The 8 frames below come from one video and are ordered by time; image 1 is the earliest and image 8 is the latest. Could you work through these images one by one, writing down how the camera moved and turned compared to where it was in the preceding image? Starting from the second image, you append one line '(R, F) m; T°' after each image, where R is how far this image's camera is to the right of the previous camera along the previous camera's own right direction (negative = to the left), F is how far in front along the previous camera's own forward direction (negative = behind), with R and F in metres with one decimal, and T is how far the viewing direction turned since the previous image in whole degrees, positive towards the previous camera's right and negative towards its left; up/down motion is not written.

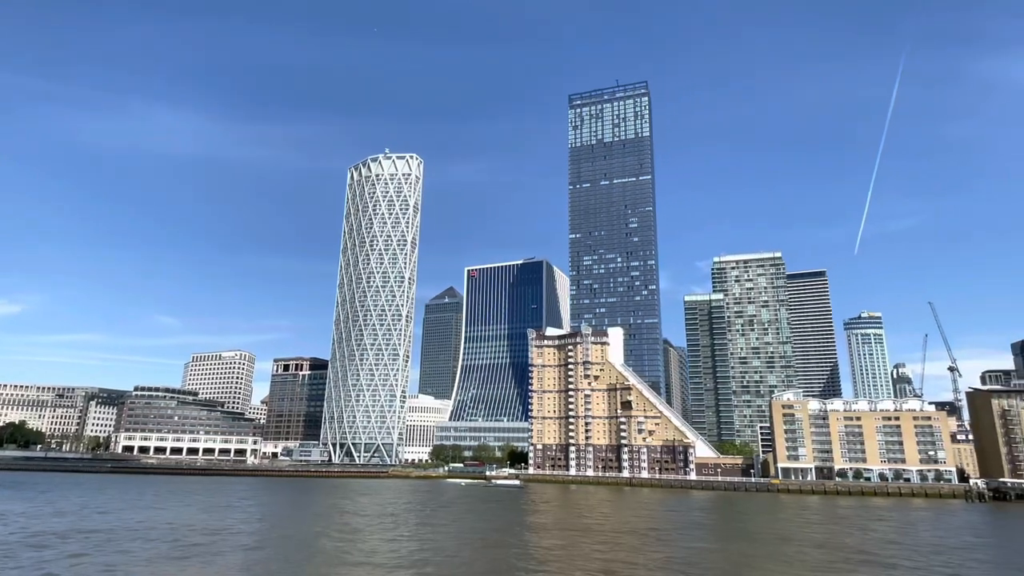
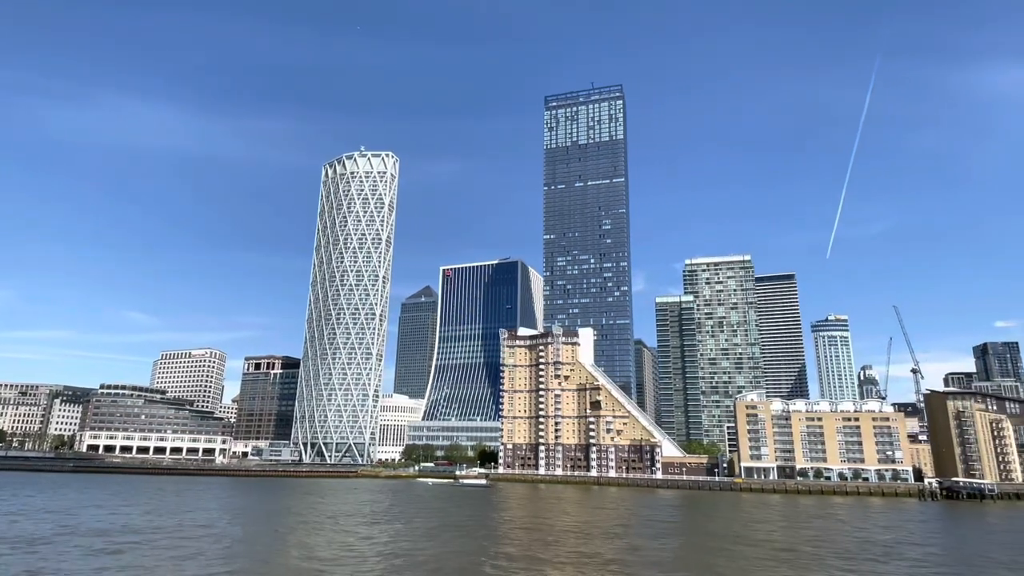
(+1.9, -0.7) m; +2°
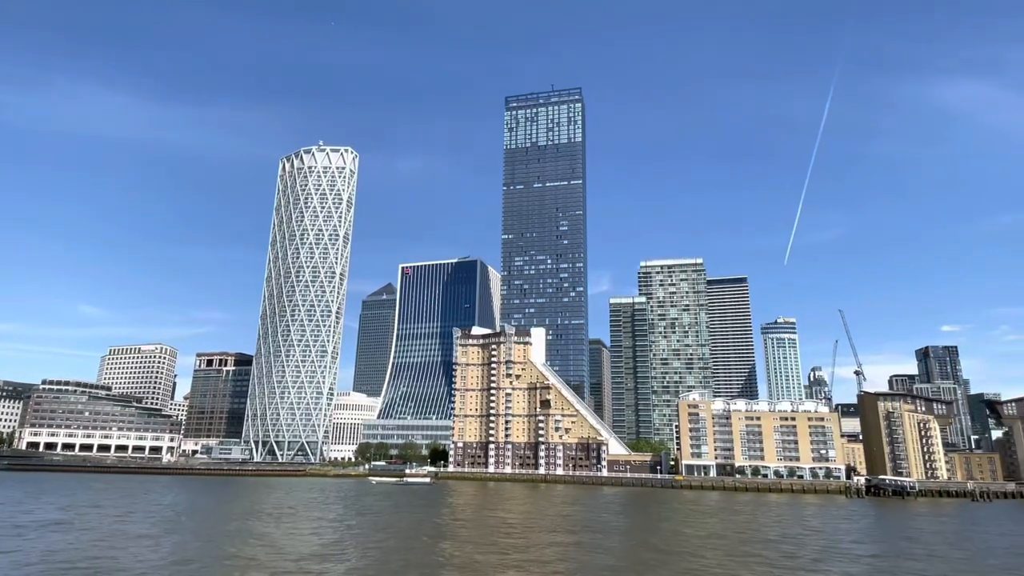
(+3.8, -1.2) m; +3°
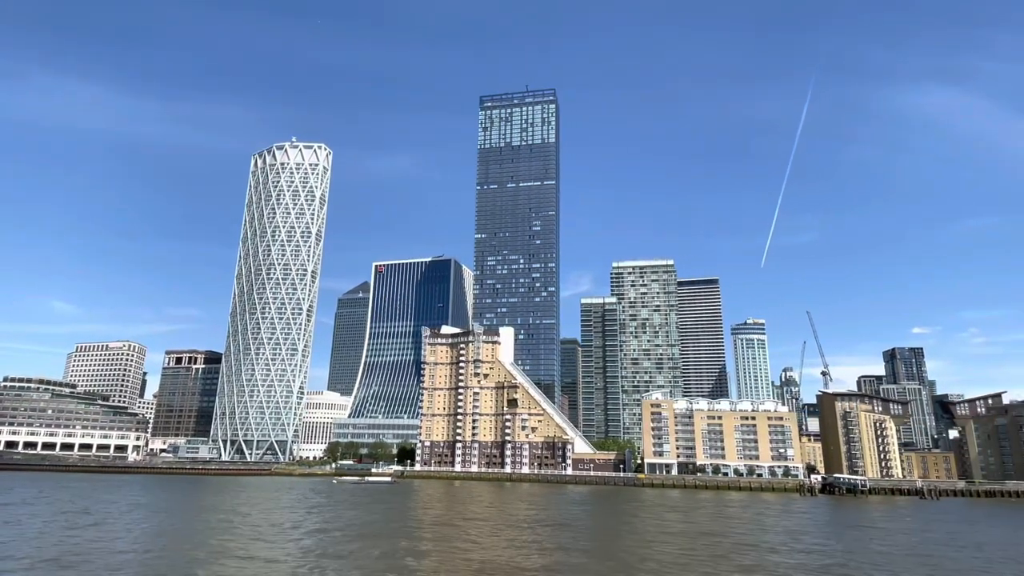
(+3.4, -0.7) m; +2°
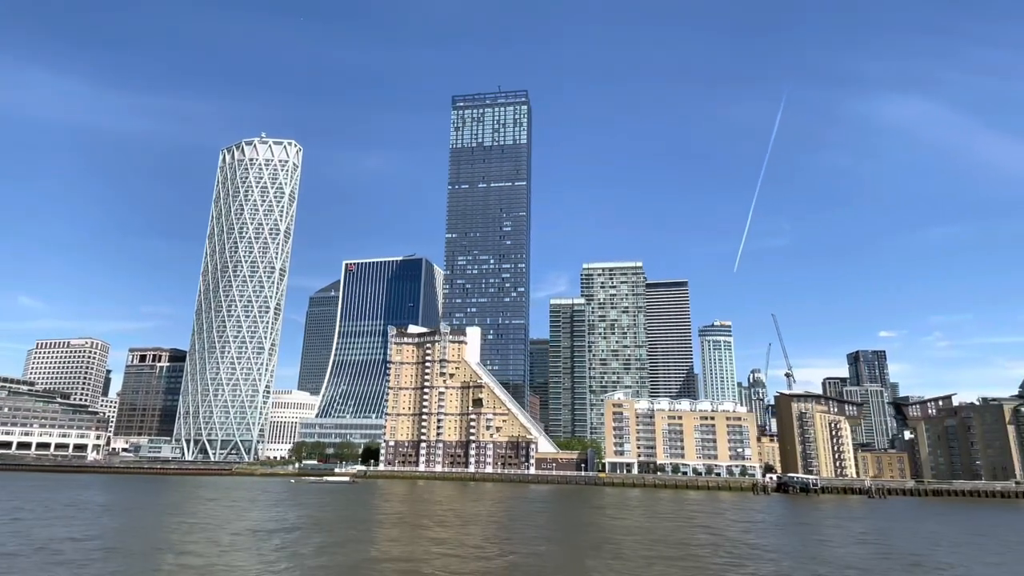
(+3.0, -0.8) m; +2°
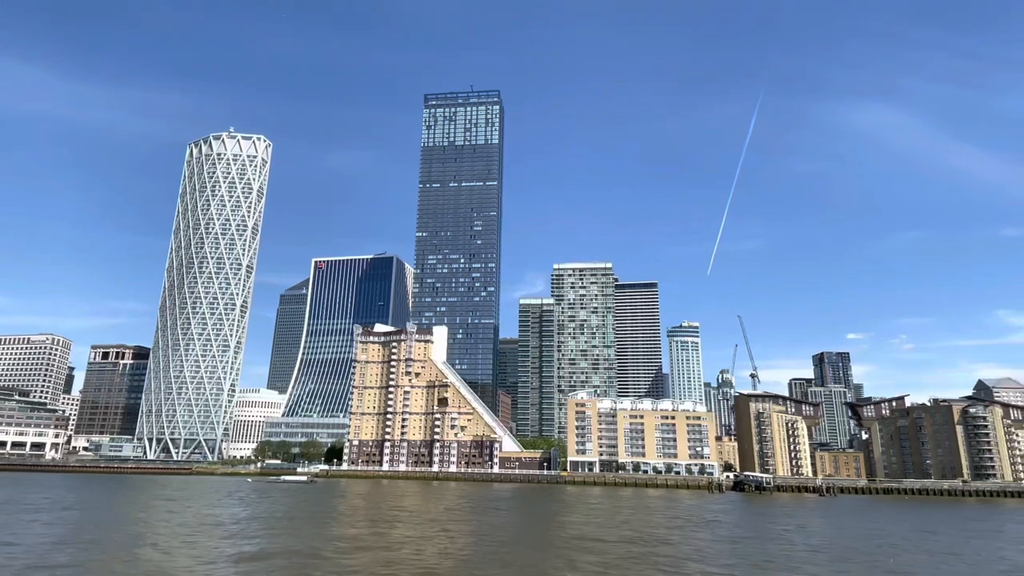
(+3.0, -0.8) m; +2°
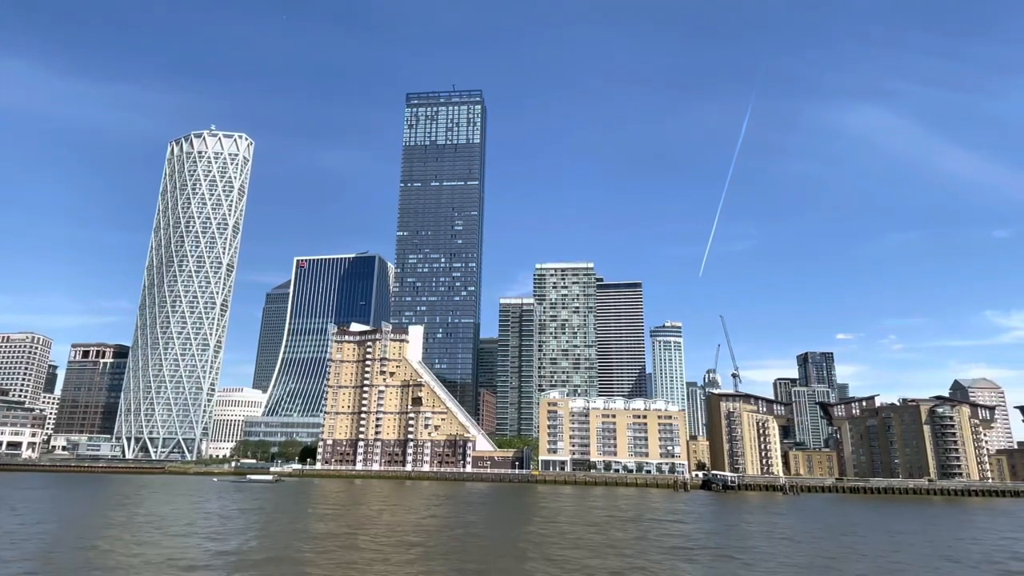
(+5.2, -0.5) m; +1°
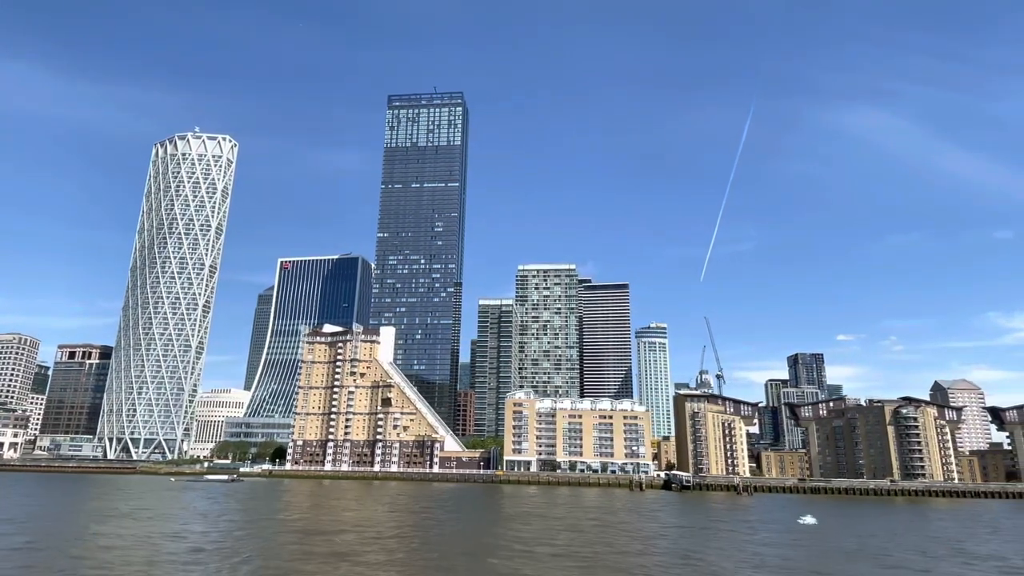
(+9.4, -0.9) m; 0°
